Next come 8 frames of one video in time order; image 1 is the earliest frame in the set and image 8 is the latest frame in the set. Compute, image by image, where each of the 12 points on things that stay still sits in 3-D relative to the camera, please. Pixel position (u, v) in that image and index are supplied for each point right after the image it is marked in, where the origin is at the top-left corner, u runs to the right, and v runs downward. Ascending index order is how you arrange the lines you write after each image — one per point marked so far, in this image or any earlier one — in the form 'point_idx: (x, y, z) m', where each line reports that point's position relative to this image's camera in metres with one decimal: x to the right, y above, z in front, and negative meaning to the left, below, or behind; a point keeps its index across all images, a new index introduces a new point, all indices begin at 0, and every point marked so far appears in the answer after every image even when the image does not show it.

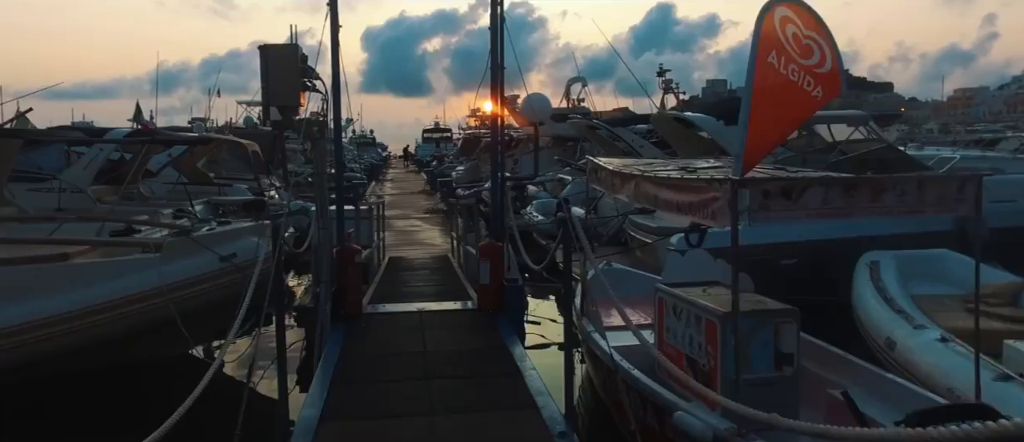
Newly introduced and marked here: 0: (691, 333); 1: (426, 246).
0: (+1.3, -0.8, +5.6) m
1: (-1.3, -0.4, +12.2) m
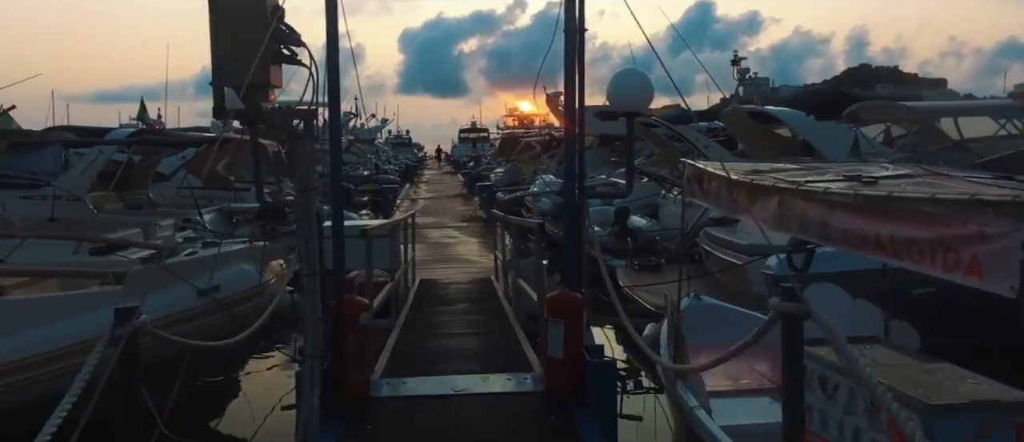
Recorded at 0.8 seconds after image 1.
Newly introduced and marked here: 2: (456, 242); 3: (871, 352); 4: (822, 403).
0: (+1.7, -1.0, +3.7) m
1: (-0.6, -0.6, +10.5) m
2: (-0.9, -0.5, +13.0) m
3: (+2.0, -0.7, +4.2) m
4: (+1.6, -1.0, +4.0) m
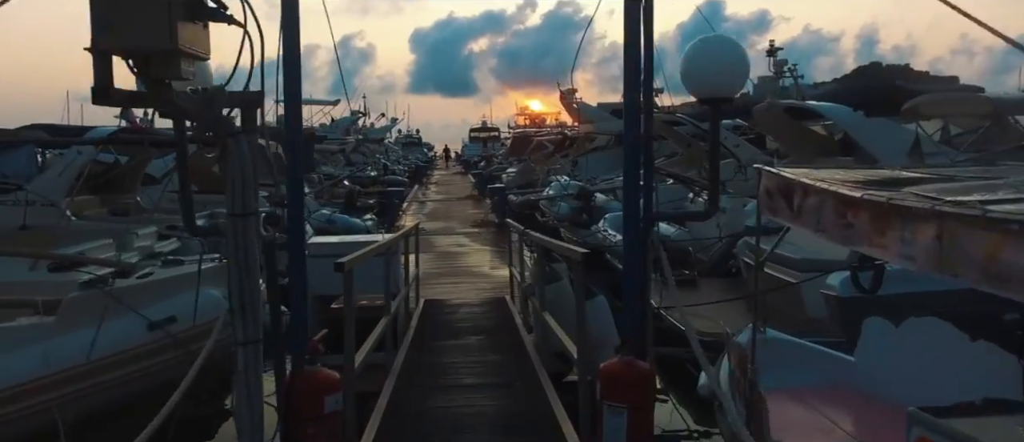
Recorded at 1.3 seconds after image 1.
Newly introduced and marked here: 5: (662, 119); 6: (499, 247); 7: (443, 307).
0: (+1.8, -1.1, +2.6) m
1: (-0.4, -0.7, +9.4) m
2: (-0.7, -0.6, +12.0) m
3: (+2.1, -0.8, +3.1) m
4: (+1.8, -1.1, +2.9) m
5: (+3.2, +2.2, +16.3) m
6: (0.0, -0.5, +12.2) m
7: (-0.6, -0.8, +7.1) m
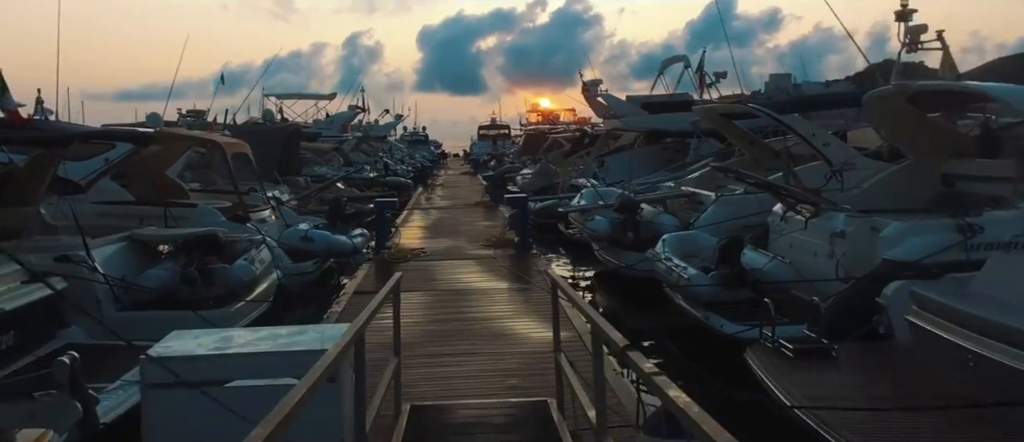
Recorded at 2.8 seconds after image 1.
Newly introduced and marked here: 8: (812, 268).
0: (+2.0, -1.4, -0.5) m
1: (-0.1, -1.0, +6.3) m
2: (-0.4, -0.9, +8.8) m
3: (+2.3, -1.1, -0.1) m
4: (+2.0, -1.4, -0.2) m
5: (+3.5, +1.9, +13.1) m
6: (+0.4, -0.8, +9.0) m
7: (-0.4, -1.1, +3.9) m
8: (+3.2, -0.5, +8.2) m
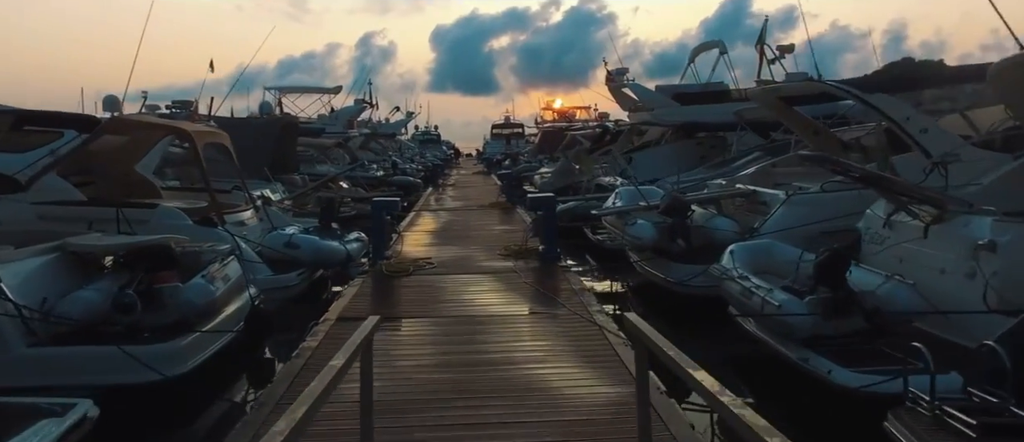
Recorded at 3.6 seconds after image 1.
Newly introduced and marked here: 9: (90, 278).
0: (+2.1, -1.5, -2.5) m
1: (+0.1, -1.0, +4.3) m
2: (-0.1, -0.9, +6.8) m
3: (+2.4, -1.2, -2.1) m
4: (+2.1, -1.4, -2.3) m
5: (+3.9, +1.8, +11.1) m
6: (+0.6, -0.9, +7.1) m
7: (-0.2, -1.1, +1.9) m
8: (+3.4, -0.6, +6.1) m
9: (-4.0, -0.5, +7.4) m
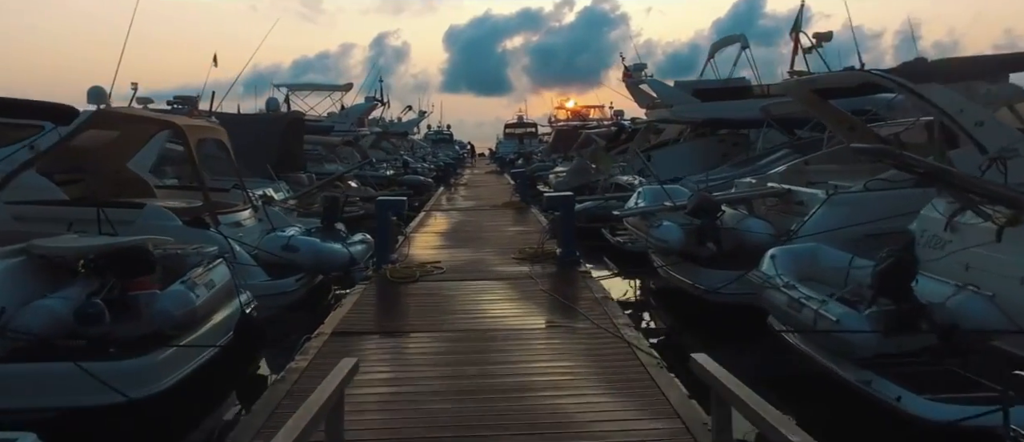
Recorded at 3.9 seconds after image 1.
0: (+2.1, -1.5, -3.3) m
1: (+0.2, -1.1, +3.5) m
2: (0.0, -0.9, +6.1) m
3: (+2.4, -1.2, -2.9) m
4: (+2.0, -1.4, -3.0) m
5: (+4.0, +1.8, +10.3) m
6: (+0.7, -0.9, +6.3) m
7: (-0.2, -1.2, +1.2) m
8: (+3.5, -0.6, +5.3) m
9: (-3.9, -0.5, +6.7) m
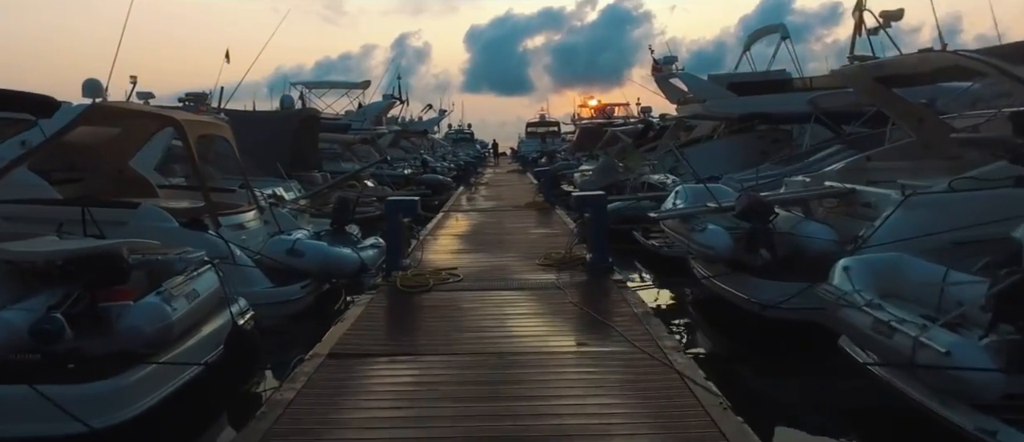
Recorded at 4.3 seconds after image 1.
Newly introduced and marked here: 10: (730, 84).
0: (+2.0, -1.5, -4.3) m
1: (+0.3, -1.1, +2.6) m
2: (+0.2, -1.0, +5.1) m
3: (+2.3, -1.2, -3.9) m
4: (+2.0, -1.5, -4.0) m
5: (+4.4, +1.8, +9.2) m
6: (+1.0, -0.9, +5.3) m
7: (-0.1, -1.2, +0.2) m
8: (+3.7, -0.6, +4.3) m
9: (-3.7, -0.6, +5.8) m
10: (+5.4, +3.4, +18.9) m
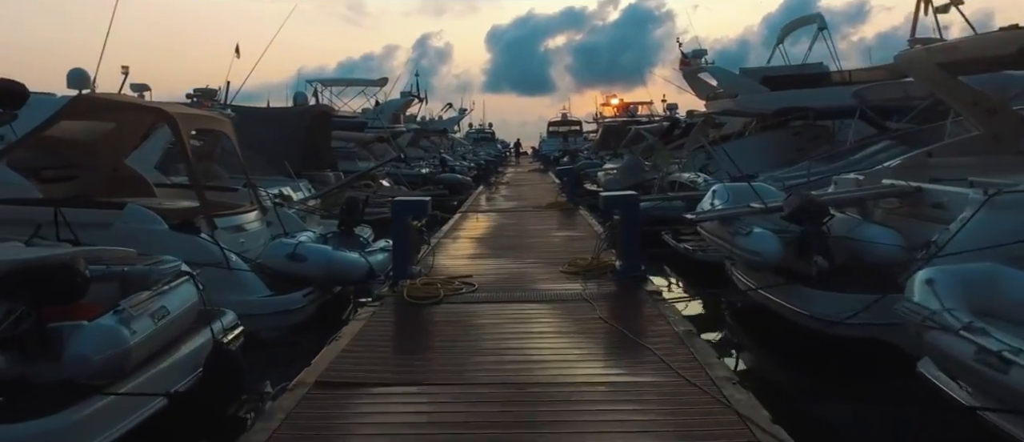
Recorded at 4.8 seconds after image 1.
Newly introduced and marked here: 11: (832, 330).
0: (+1.9, -1.6, -5.3) m
1: (+0.4, -1.1, +1.7) m
2: (+0.3, -1.0, +4.3) m
3: (+2.2, -1.3, -4.9) m
4: (+1.9, -1.5, -5.0) m
5: (+4.6, +1.7, +8.2) m
6: (+1.1, -0.9, +4.4) m
7: (-0.1, -1.2, -0.6) m
8: (+3.8, -0.6, +3.3) m
9: (-3.6, -0.6, +5.1) m
10: (+5.9, +3.4, +17.9) m
11: (+2.6, -0.9, +6.3) m
